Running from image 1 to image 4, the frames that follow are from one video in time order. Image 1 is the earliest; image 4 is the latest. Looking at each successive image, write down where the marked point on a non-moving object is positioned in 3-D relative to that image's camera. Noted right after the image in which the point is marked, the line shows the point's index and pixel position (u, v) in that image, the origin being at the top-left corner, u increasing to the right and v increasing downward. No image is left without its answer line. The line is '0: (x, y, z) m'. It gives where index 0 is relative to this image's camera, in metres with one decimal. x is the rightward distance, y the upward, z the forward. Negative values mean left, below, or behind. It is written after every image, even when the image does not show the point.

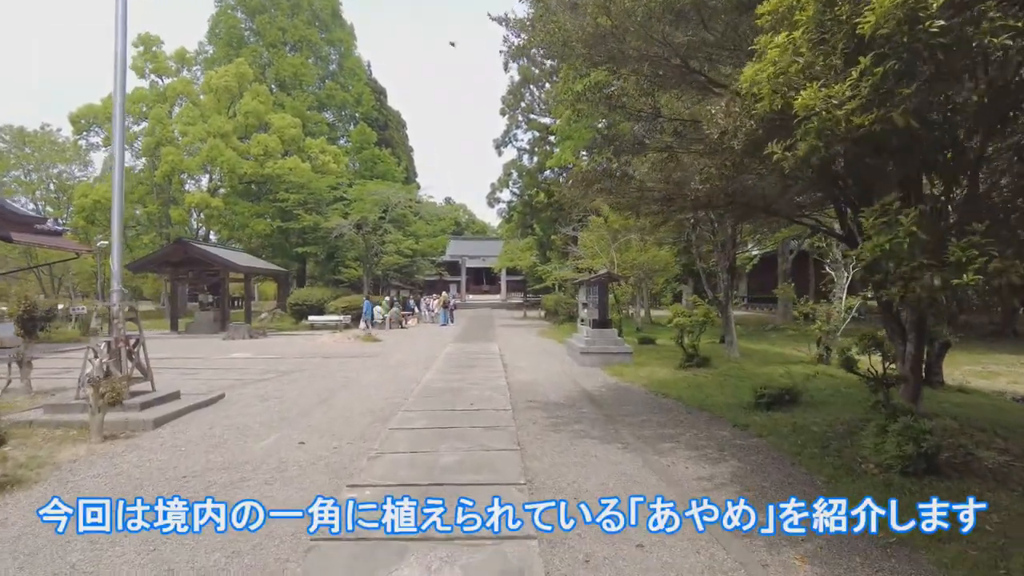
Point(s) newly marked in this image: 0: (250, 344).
0: (-7.1, -1.5, +17.4) m
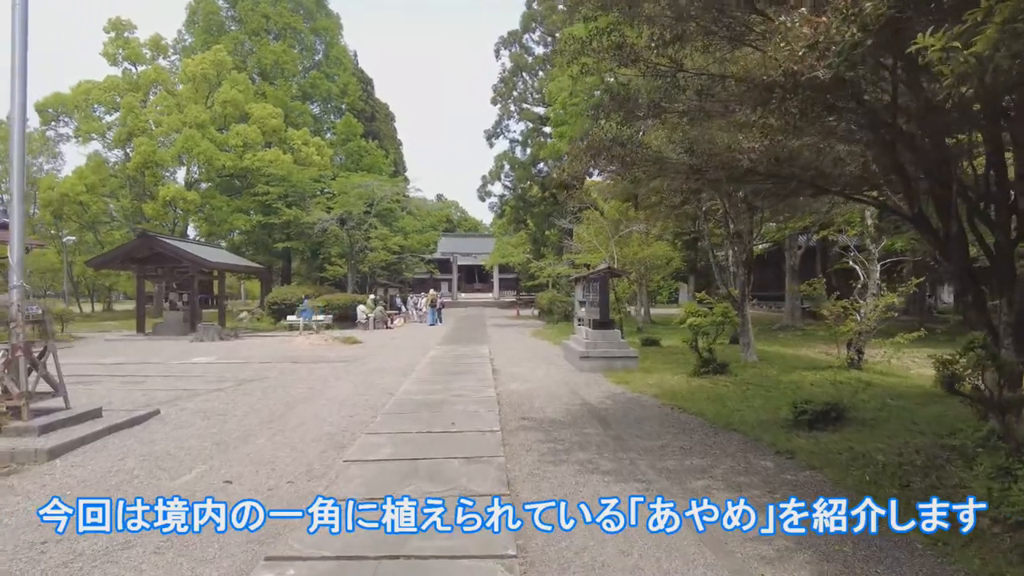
0: (-7.3, -1.5, +16.0) m
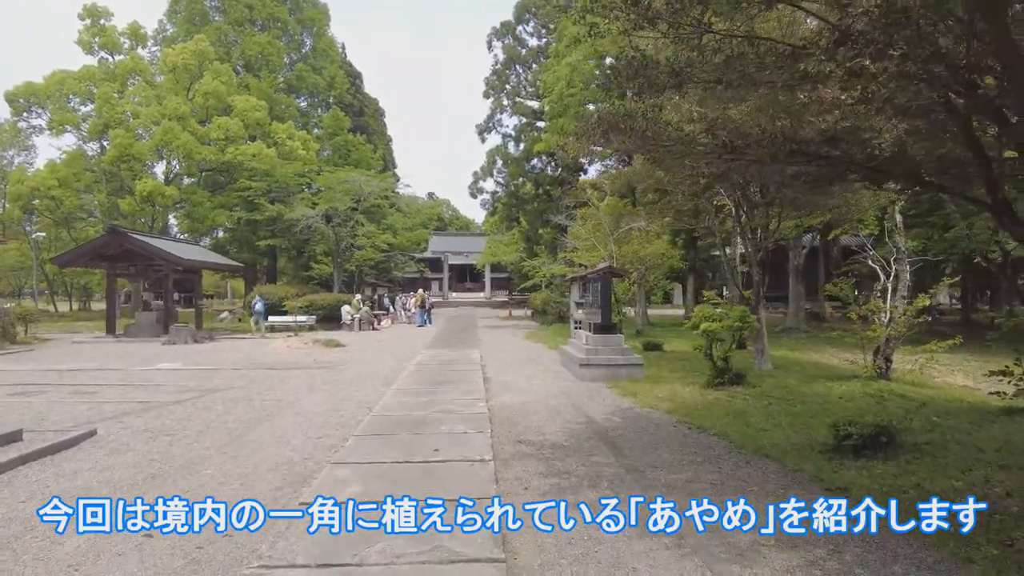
0: (-7.5, -1.5, +14.9) m
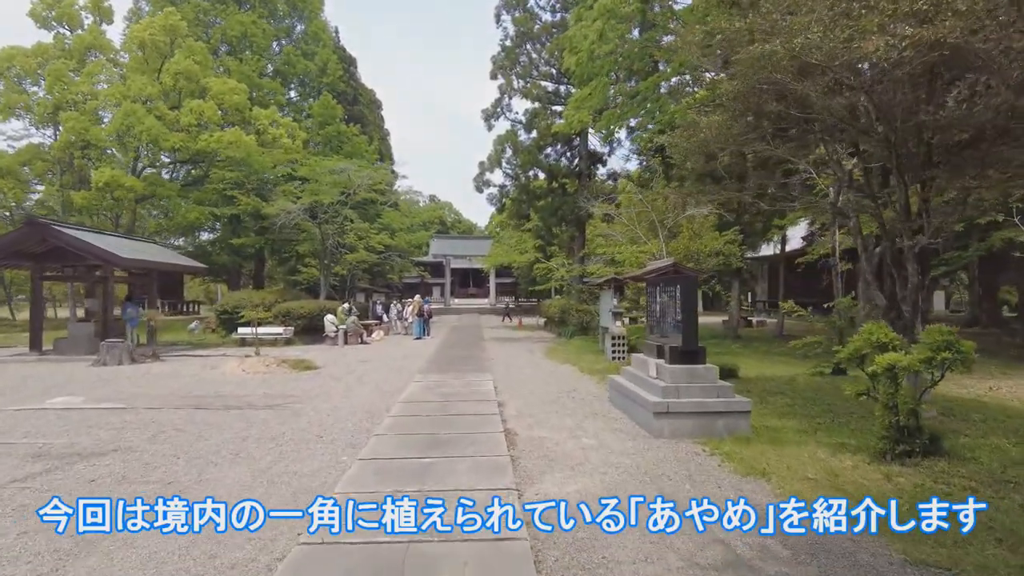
0: (-7.1, -1.6, +11.5) m
